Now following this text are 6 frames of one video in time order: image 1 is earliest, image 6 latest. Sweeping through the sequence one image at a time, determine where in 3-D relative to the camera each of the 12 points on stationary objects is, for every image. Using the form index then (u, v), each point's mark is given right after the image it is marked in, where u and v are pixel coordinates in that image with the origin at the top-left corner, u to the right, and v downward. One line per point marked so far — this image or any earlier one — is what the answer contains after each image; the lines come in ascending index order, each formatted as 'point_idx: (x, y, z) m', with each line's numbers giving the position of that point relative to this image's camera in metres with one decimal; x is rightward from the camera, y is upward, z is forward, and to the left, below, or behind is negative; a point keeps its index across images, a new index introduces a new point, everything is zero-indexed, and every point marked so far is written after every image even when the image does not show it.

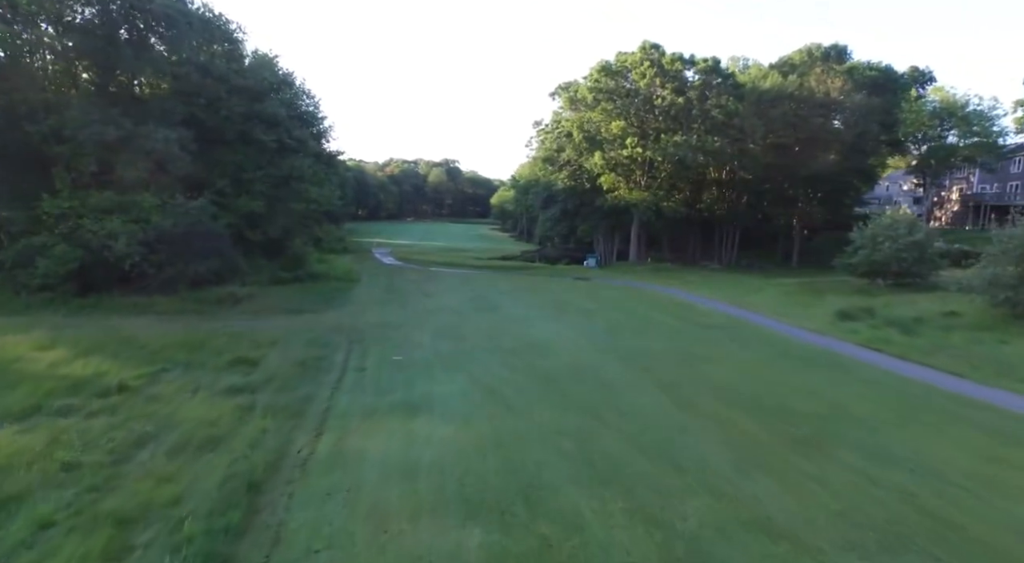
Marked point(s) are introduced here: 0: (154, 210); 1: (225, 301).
0: (-10.1, +2.0, +18.3) m
1: (-8.9, -0.6, +19.9) m
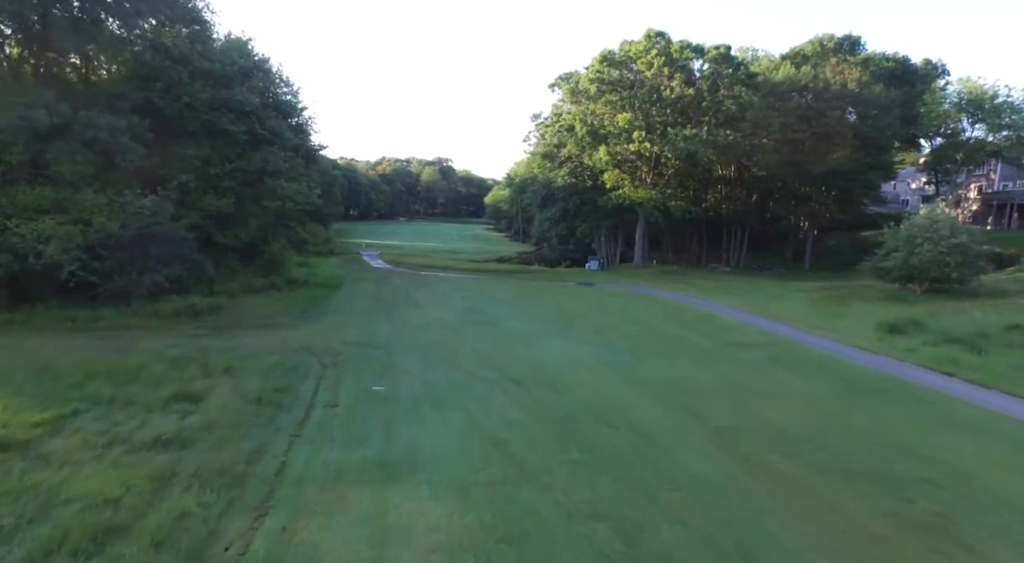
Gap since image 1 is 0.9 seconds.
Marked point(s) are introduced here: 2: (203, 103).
0: (-10.1, +1.7, +15.7) m
1: (-8.8, -0.9, +17.4) m
2: (-9.4, +5.4, +19.6) m
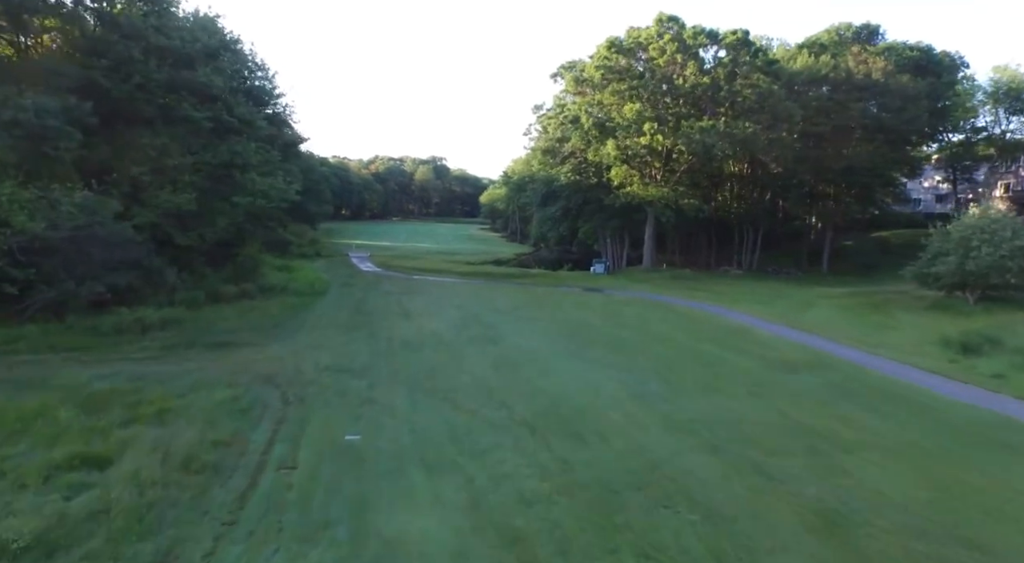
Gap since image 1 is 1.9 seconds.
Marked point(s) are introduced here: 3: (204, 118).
0: (-9.9, +1.5, +13.0) m
1: (-8.7, -1.1, +14.7) m
2: (-9.3, +5.2, +16.9) m
3: (-8.7, +4.6, +18.3) m
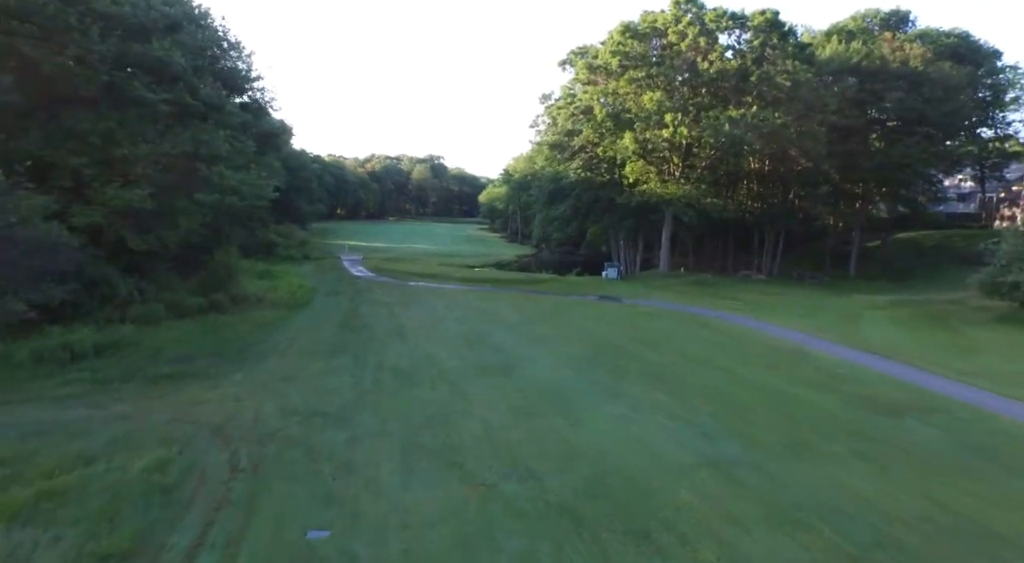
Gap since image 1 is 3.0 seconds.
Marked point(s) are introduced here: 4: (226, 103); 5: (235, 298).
0: (-9.6, +1.2, +10.2) m
1: (-8.4, -1.4, +11.8) m
2: (-8.9, +4.9, +14.1) m
3: (-8.4, +4.3, +15.5) m
4: (-8.2, +5.1, +18.7) m
5: (-8.5, -0.5, +19.8) m
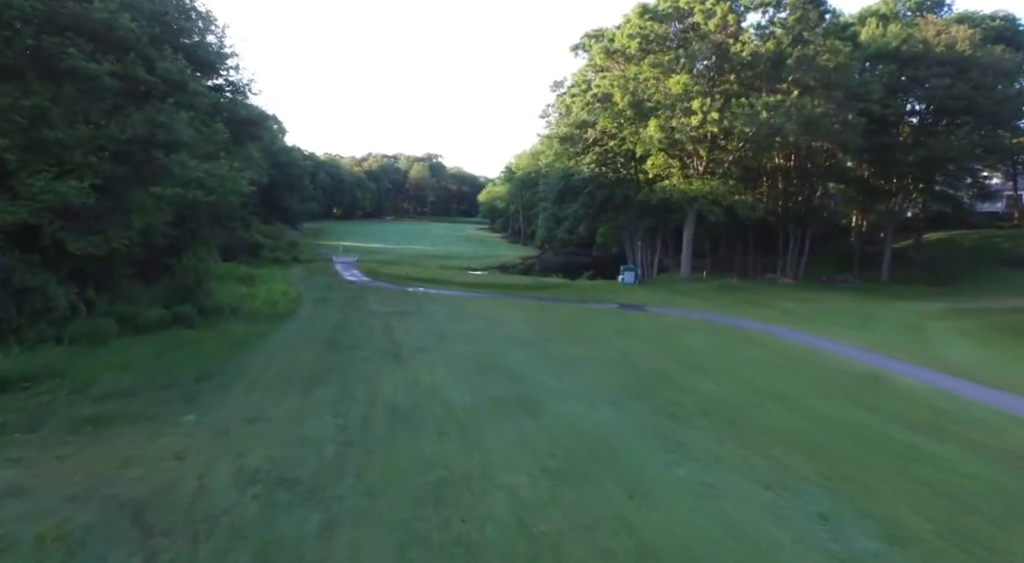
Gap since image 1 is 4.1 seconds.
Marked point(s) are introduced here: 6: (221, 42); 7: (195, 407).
0: (-9.2, +1.0, +7.5) m
1: (-8.0, -1.6, +9.1) m
2: (-8.5, +4.7, +11.4) m
3: (-8.0, +4.1, +12.7) m
4: (-7.8, +4.9, +15.9) m
5: (-8.1, -0.7, +17.1) m
6: (-8.3, +6.8, +18.5) m
7: (-4.9, -1.9, +9.9) m
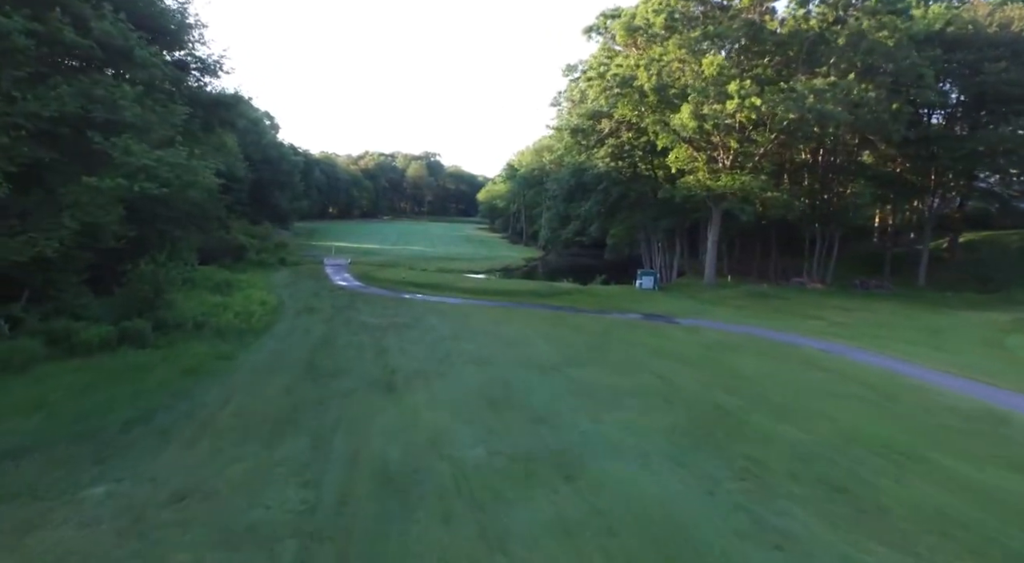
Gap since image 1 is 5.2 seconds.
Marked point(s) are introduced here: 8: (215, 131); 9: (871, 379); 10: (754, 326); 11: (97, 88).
0: (-8.8, +0.7, +4.8) m
1: (-7.6, -1.8, +6.5) m
2: (-8.2, +4.5, +8.7) m
3: (-7.6, +3.9, +10.1) m
4: (-7.4, +4.7, +13.3) m
5: (-7.8, -0.9, +14.4) m
6: (-8.0, +6.6, +15.8) m
7: (-4.5, -2.1, +7.3) m
8: (-8.1, +4.1, +17.7) m
9: (+6.8, -1.8, +12.1) m
10: (+6.8, -1.2, +18.3) m
11: (-7.3, +3.4, +11.4) m
